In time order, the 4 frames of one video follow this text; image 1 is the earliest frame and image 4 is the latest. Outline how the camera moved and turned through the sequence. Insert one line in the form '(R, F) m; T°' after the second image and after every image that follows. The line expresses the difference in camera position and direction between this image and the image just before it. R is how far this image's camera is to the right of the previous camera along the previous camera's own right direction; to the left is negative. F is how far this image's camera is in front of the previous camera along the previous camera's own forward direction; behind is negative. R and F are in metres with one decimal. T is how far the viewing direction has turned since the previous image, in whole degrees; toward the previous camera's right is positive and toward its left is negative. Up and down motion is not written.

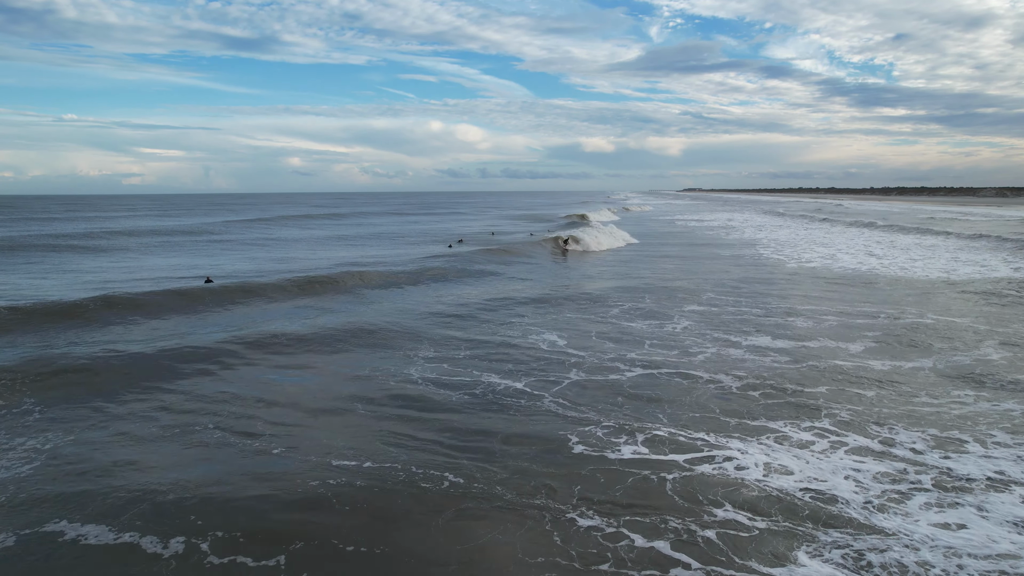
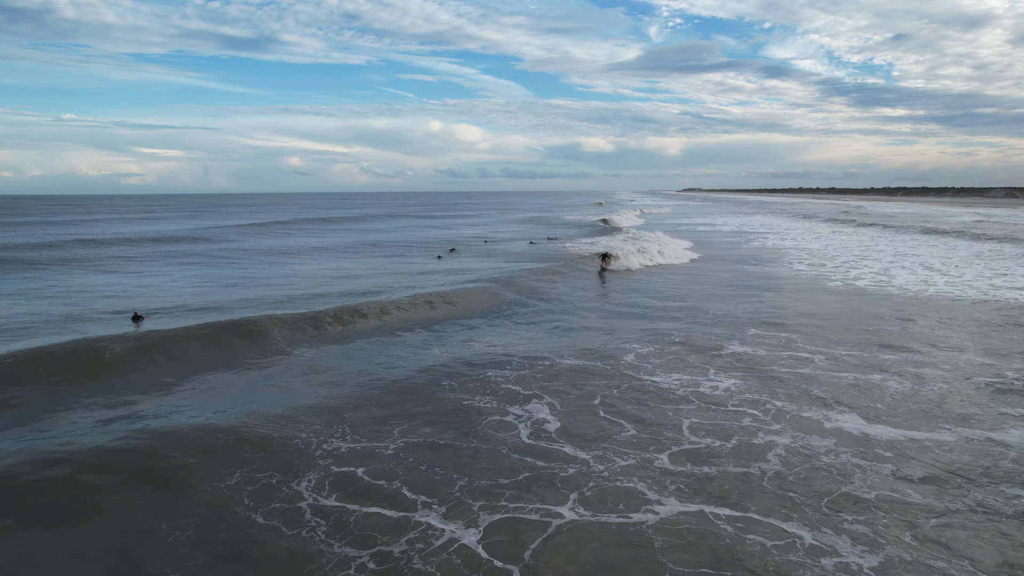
(+0.4, +3.5) m; 0°
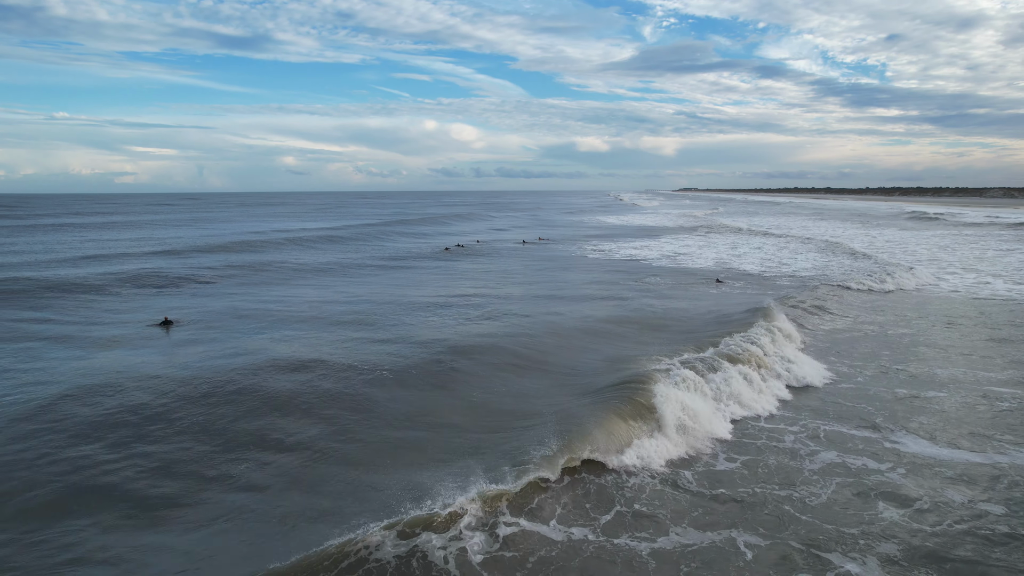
(-1.4, +0.4) m; 0°
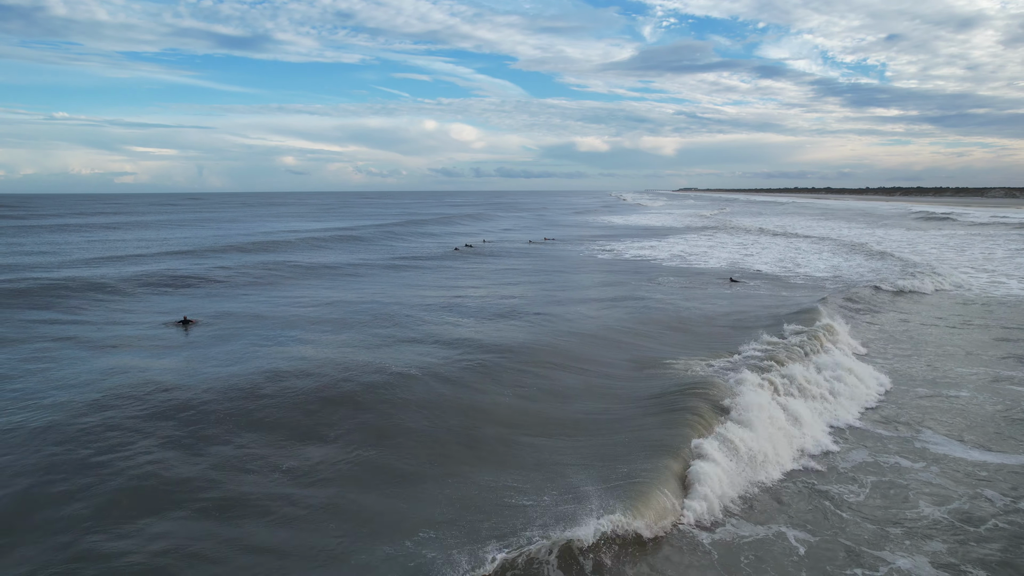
(-0.5, -0.1) m; 0°
